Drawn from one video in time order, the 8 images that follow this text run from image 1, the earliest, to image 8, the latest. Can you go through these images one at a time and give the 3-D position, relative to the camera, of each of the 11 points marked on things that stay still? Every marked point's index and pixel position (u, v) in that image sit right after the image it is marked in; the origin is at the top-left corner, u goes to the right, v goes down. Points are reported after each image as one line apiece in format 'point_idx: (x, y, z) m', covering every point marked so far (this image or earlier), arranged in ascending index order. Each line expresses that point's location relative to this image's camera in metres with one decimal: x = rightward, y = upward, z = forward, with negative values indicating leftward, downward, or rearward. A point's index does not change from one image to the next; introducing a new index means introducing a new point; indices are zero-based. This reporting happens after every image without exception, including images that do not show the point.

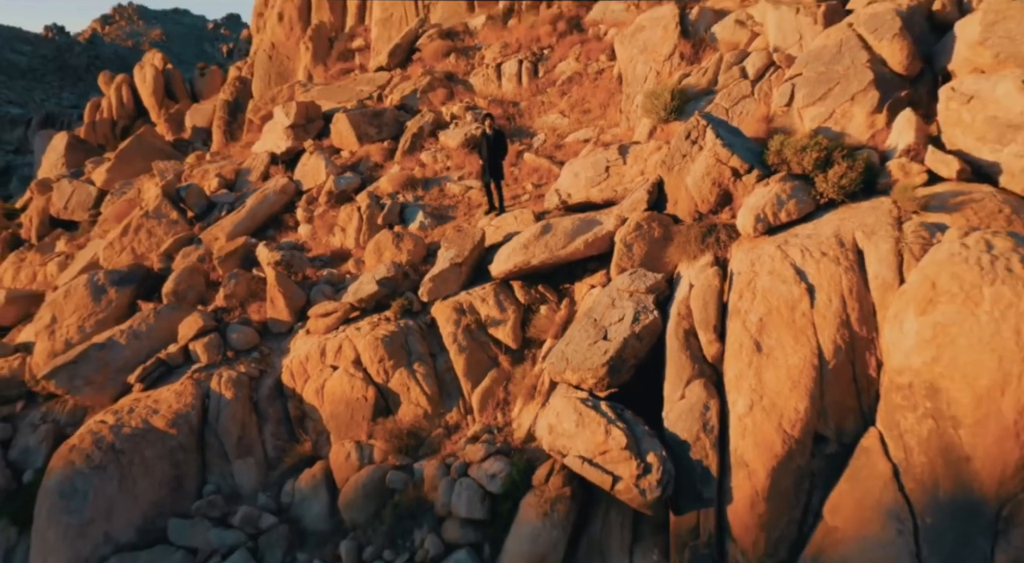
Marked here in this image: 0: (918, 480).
0: (+2.9, -1.4, +5.3) m
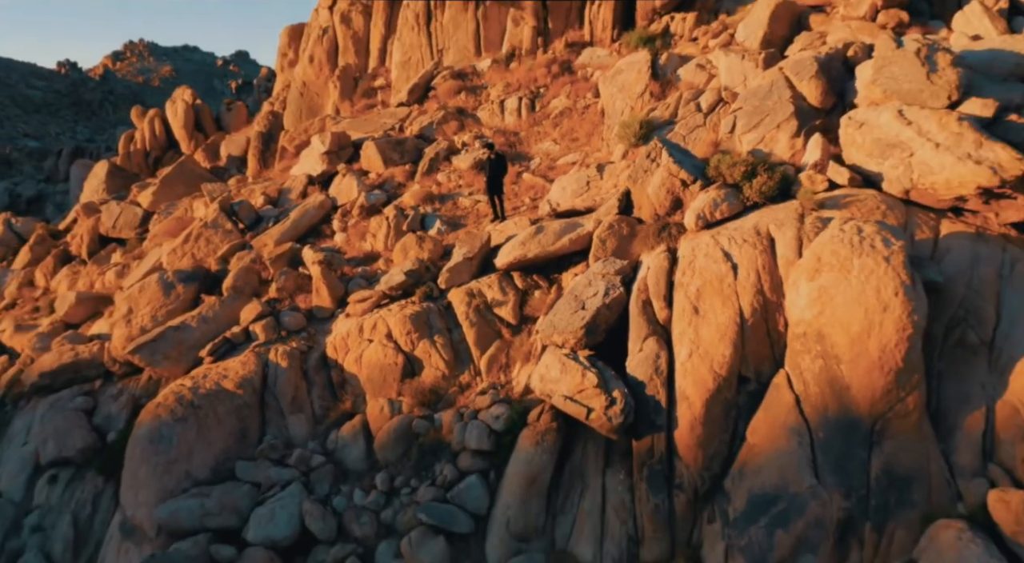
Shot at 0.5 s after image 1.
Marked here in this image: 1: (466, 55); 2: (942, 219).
0: (+2.9, -1.2, +7.1) m
1: (-0.9, +4.6, +14.7) m
2: (+4.5, +0.7, +7.7) m
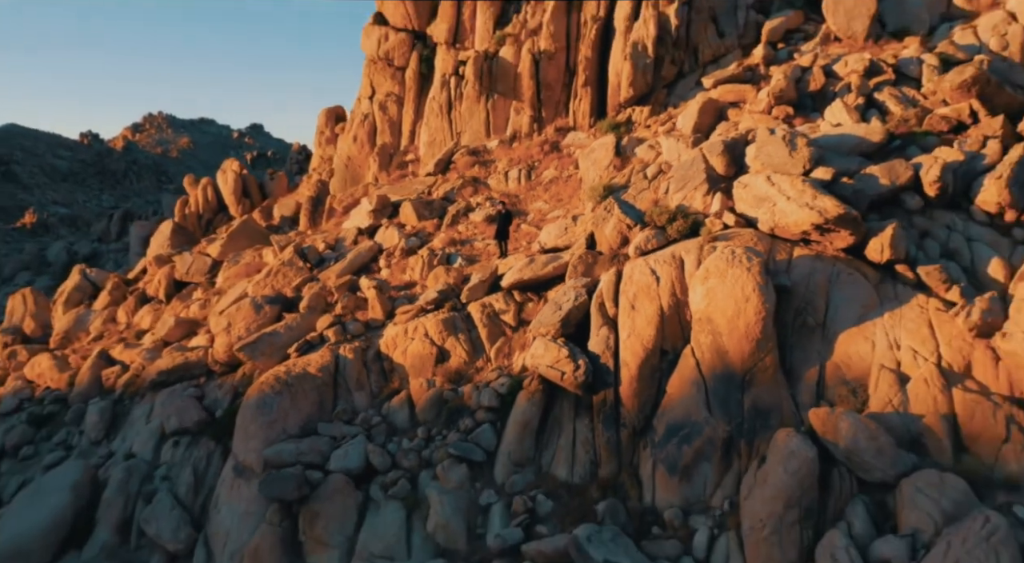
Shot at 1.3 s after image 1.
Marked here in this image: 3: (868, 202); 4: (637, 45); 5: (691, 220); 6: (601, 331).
0: (+2.9, -1.2, +10.9) m
1: (-0.9, +3.9, +19.1) m
2: (+4.5, +0.6, +11.7) m
3: (+5.8, +1.3, +11.9) m
4: (+2.9, +5.5, +17.0) m
5: (+3.0, +1.0, +12.5) m
6: (+1.4, -0.8, +11.9) m
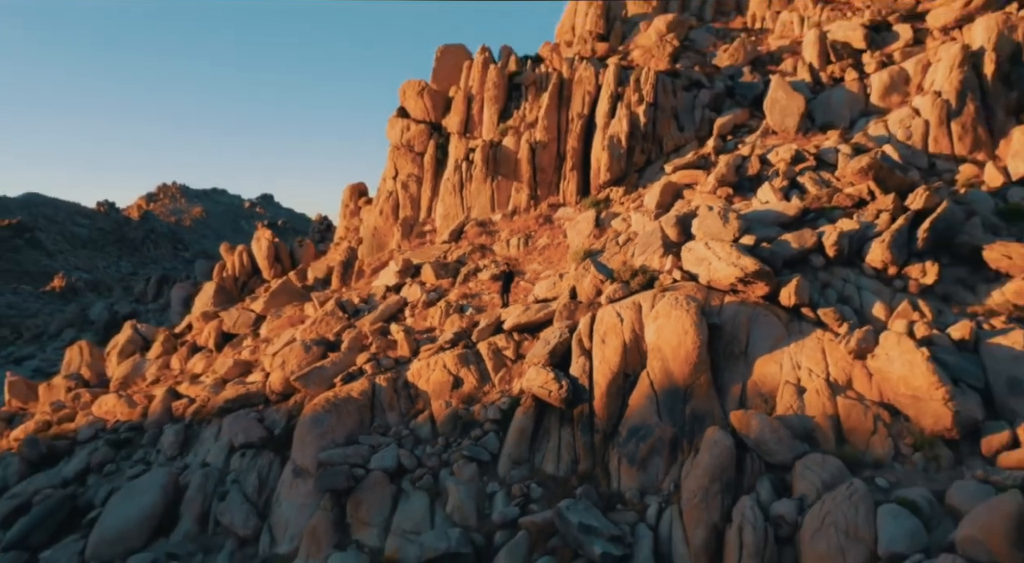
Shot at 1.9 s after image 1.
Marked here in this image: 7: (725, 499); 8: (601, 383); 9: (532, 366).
0: (+2.9, -2.0, +14.5) m
1: (-0.8, +2.3, +23.1) m
2: (+4.5, -0.3, +15.4) m
3: (+5.8, +0.5, +15.7) m
4: (+2.9, +4.2, +21.1) m
5: (+3.0, +0.1, +16.2) m
6: (+1.4, -1.6, +15.5) m
7: (+3.7, -3.8, +12.8) m
8: (+1.8, -2.1, +14.9) m
9: (+0.4, -1.8, +15.6) m
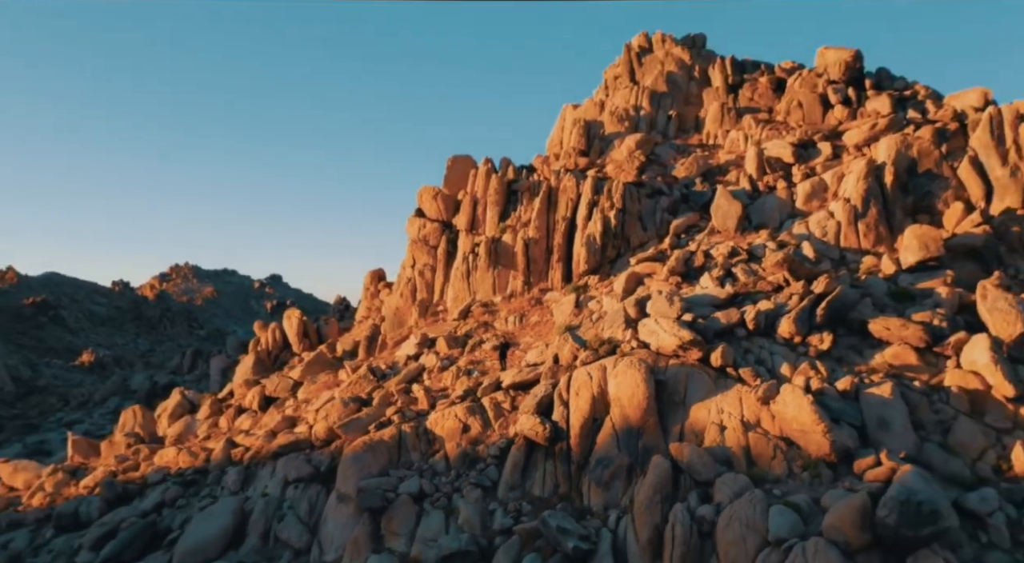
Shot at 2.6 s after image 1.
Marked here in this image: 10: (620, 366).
0: (+2.8, -3.7, +19.2) m
1: (-0.9, -0.4, +28.2) m
2: (+4.4, -2.1, +20.3) m
3: (+5.7, -1.4, +20.7) m
4: (+2.8, +1.7, +26.5) m
5: (+2.9, -1.8, +21.2) m
6: (+1.3, -3.5, +20.2) m
7: (+3.6, -5.4, +17.3) m
8: (+1.7, -3.9, +19.6) m
9: (+0.3, -3.7, +20.4) m
10: (+2.9, -2.3, +19.9) m
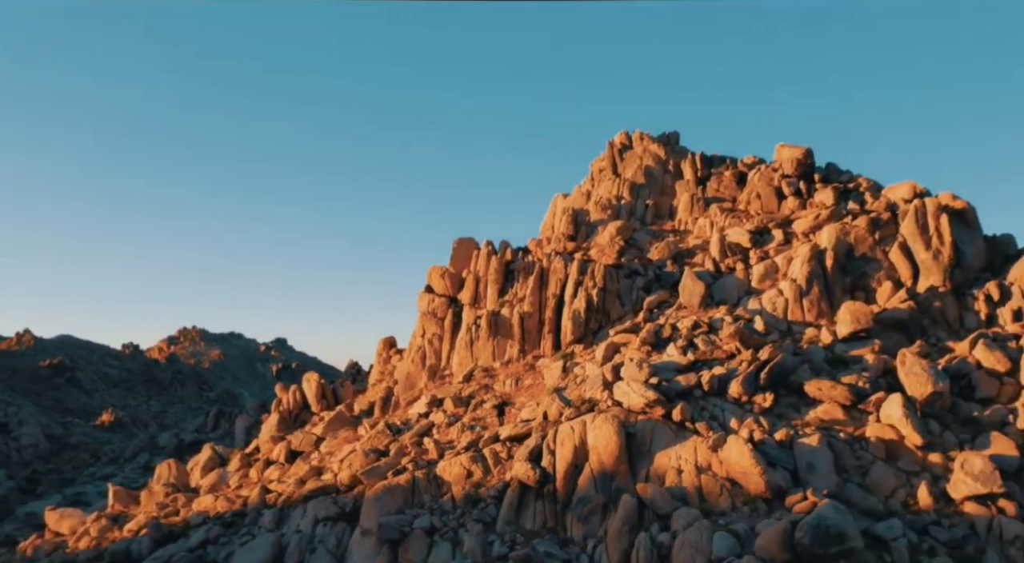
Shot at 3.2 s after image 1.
0: (+2.7, -6.0, +23.3) m
1: (-1.0, -3.4, +32.6) m
2: (+4.3, -4.4, +24.5) m
3: (+5.6, -3.8, +24.9) m
4: (+2.7, -1.2, +31.0) m
5: (+2.8, -4.2, +25.4) m
6: (+1.2, -5.8, +24.4) m
7: (+3.5, -7.4, +21.3) m
8: (+1.6, -6.1, +23.7) m
9: (+0.2, -6.0, +24.5) m
10: (+2.8, -4.6, +24.1) m
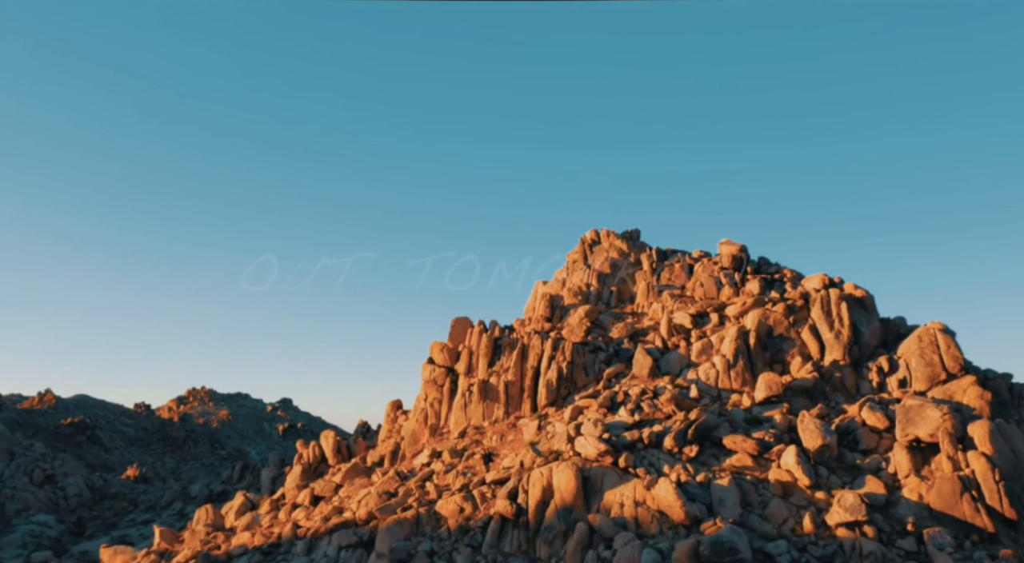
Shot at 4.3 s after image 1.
0: (+1.9, -9.2, +30.2) m
1: (-1.8, -7.4, +39.7) m
2: (+3.6, -7.8, +31.6) m
3: (+4.8, -7.2, +32.1) m
4: (+2.0, -5.1, +38.3) m
5: (+2.1, -7.6, +32.5) m
6: (+0.5, -9.1, +31.3) m
7: (+2.7, -10.5, +28.1) m
8: (+0.8, -9.4, +30.7) m
9: (-0.5, -9.4, +31.4) m
10: (+2.1, -7.9, +31.2) m
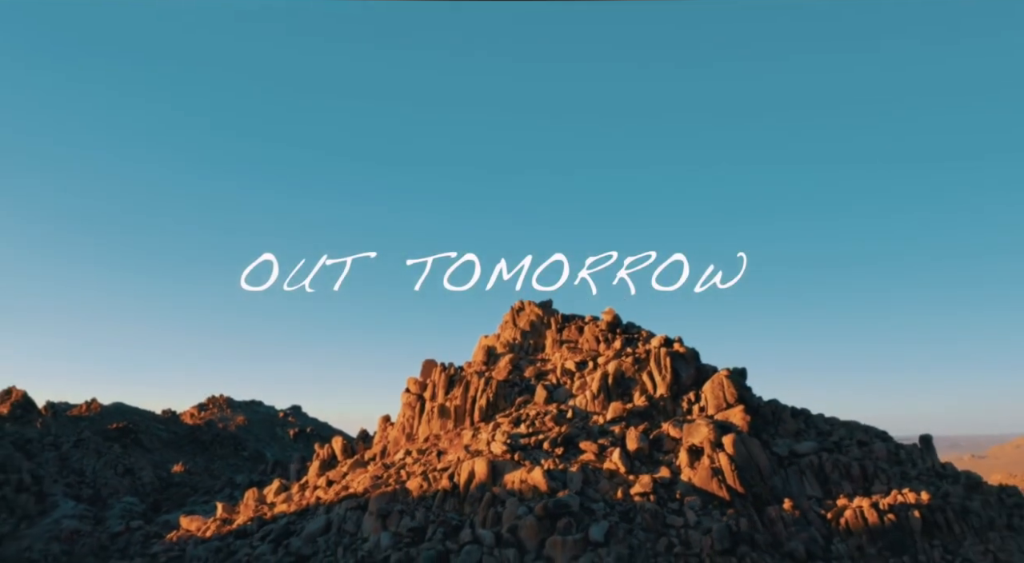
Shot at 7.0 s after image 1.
0: (-2.5, -14.0, +51.2) m
1: (-6.2, -12.3, +60.7) m
2: (-0.9, -12.6, +52.5) m
3: (+0.4, -12.0, +53.0) m
4: (-2.4, -10.0, +59.3) m
5: (-2.4, -12.5, +53.4) m
6: (-4.0, -14.0, +52.2) m
7: (-1.7, -15.3, +49.0) m
8: (-3.6, -14.2, +51.6) m
9: (-5.0, -14.2, +52.4) m
10: (-2.4, -12.8, +52.1) m
